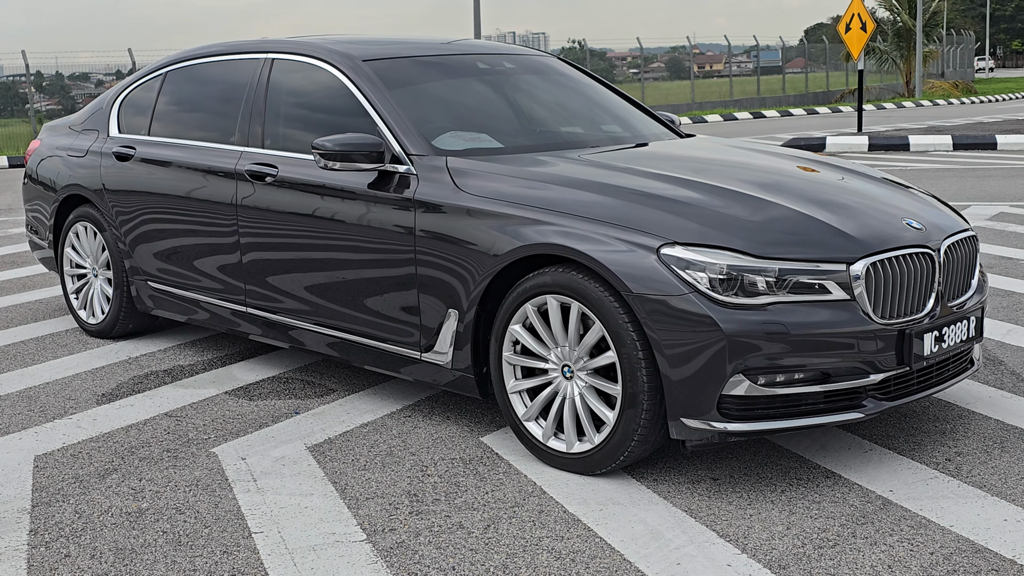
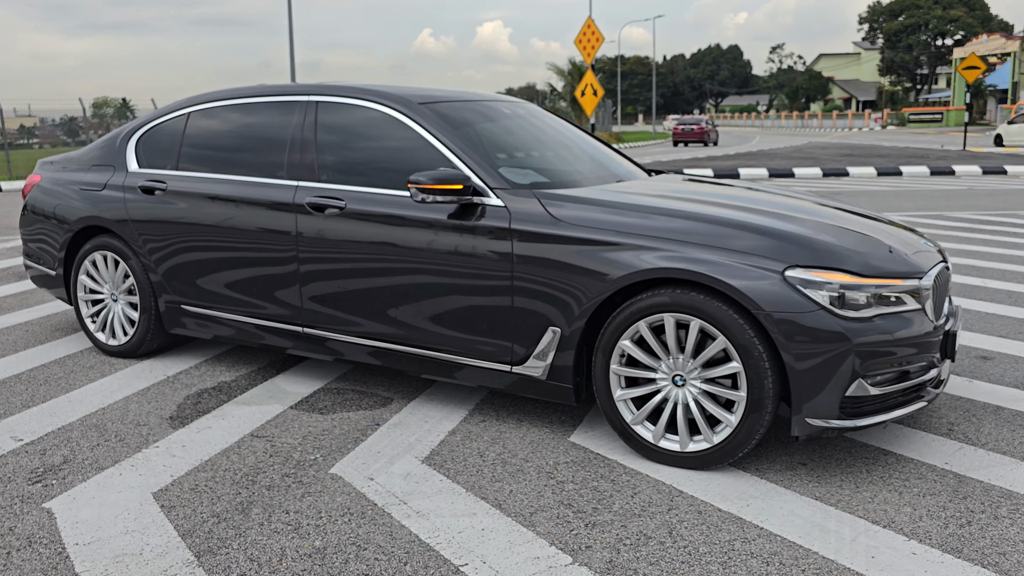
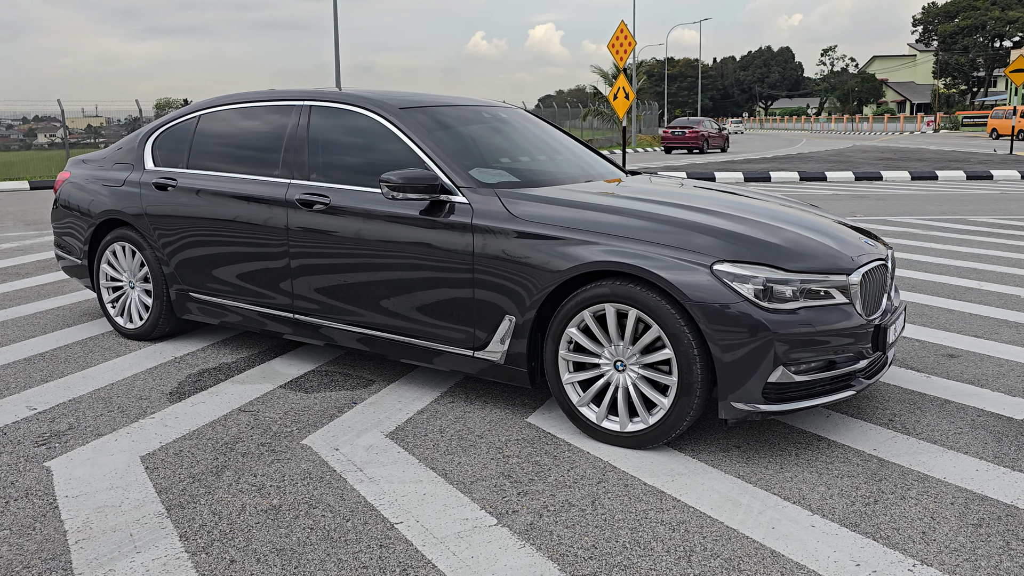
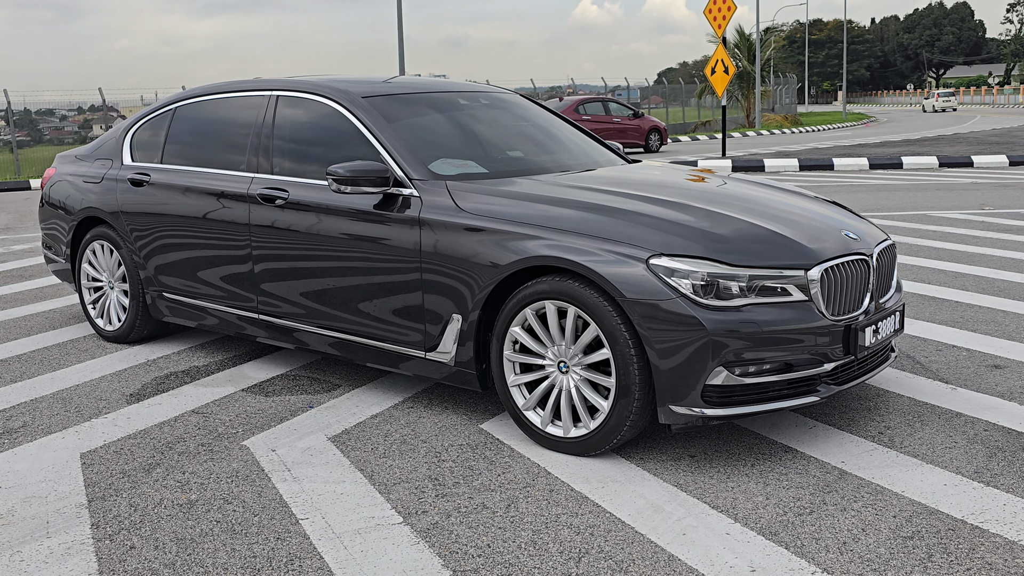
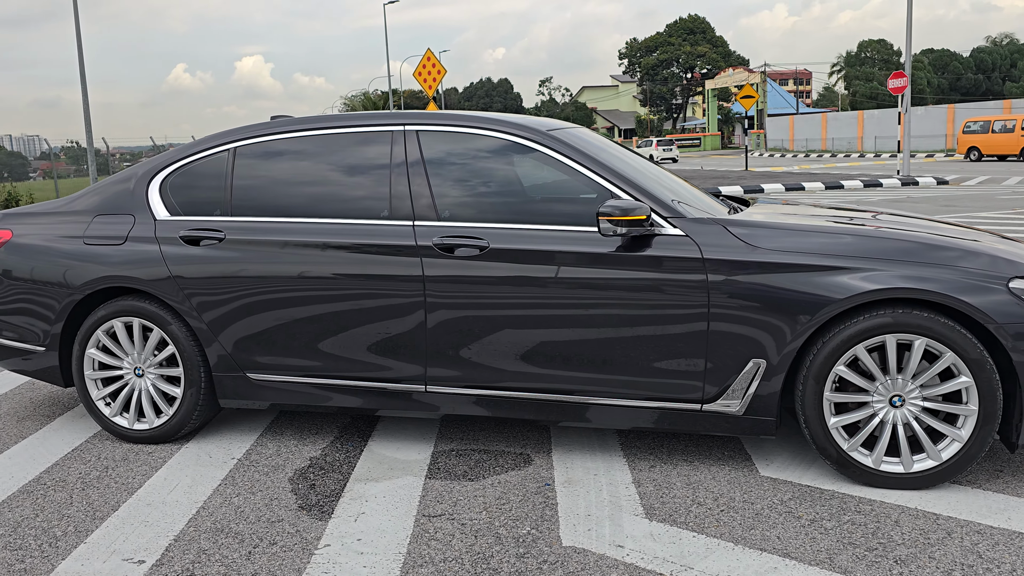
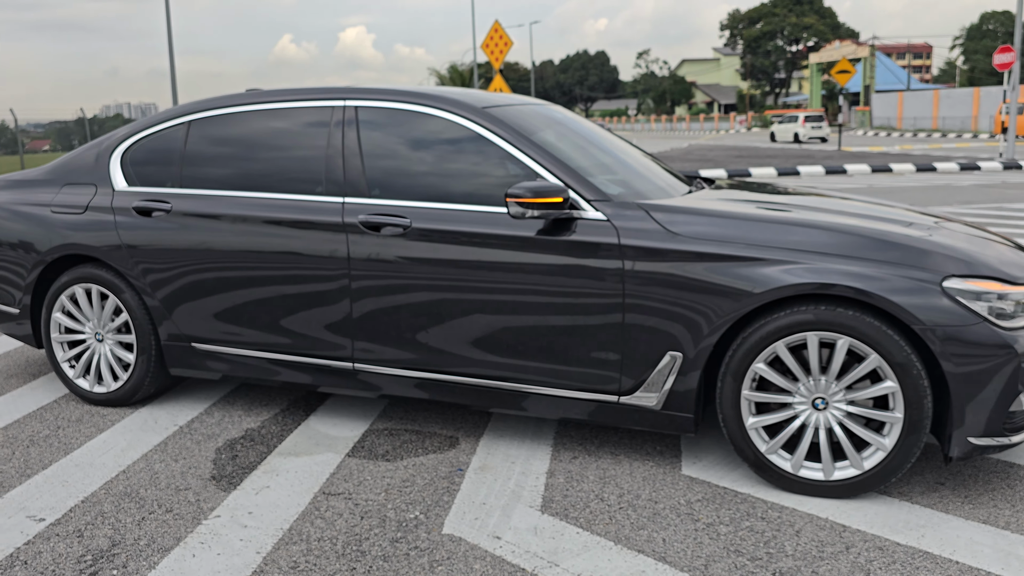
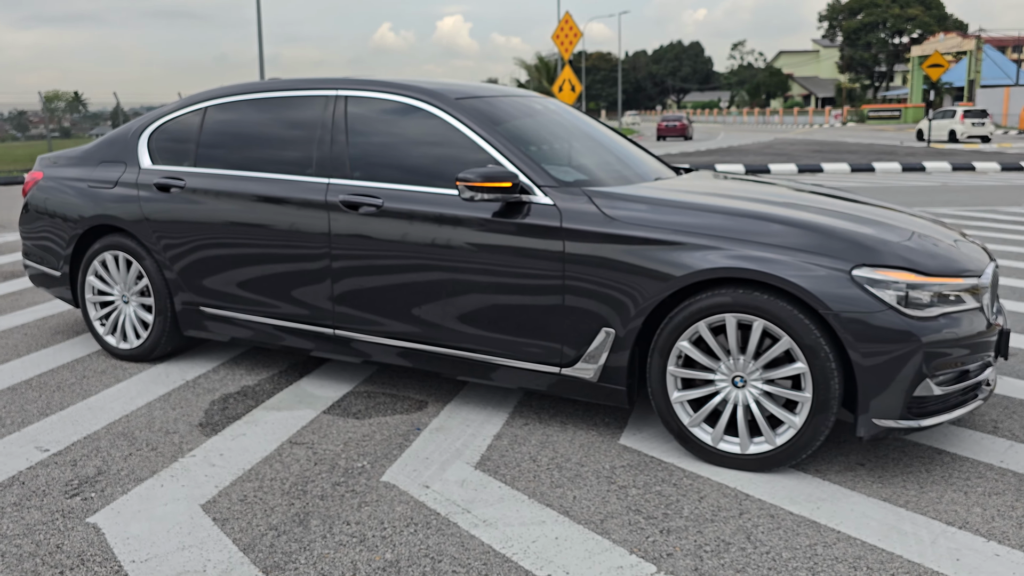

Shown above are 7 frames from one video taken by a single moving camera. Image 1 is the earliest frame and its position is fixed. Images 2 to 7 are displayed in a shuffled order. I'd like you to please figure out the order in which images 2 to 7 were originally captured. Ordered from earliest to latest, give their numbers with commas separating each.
4, 3, 2, 7, 6, 5
